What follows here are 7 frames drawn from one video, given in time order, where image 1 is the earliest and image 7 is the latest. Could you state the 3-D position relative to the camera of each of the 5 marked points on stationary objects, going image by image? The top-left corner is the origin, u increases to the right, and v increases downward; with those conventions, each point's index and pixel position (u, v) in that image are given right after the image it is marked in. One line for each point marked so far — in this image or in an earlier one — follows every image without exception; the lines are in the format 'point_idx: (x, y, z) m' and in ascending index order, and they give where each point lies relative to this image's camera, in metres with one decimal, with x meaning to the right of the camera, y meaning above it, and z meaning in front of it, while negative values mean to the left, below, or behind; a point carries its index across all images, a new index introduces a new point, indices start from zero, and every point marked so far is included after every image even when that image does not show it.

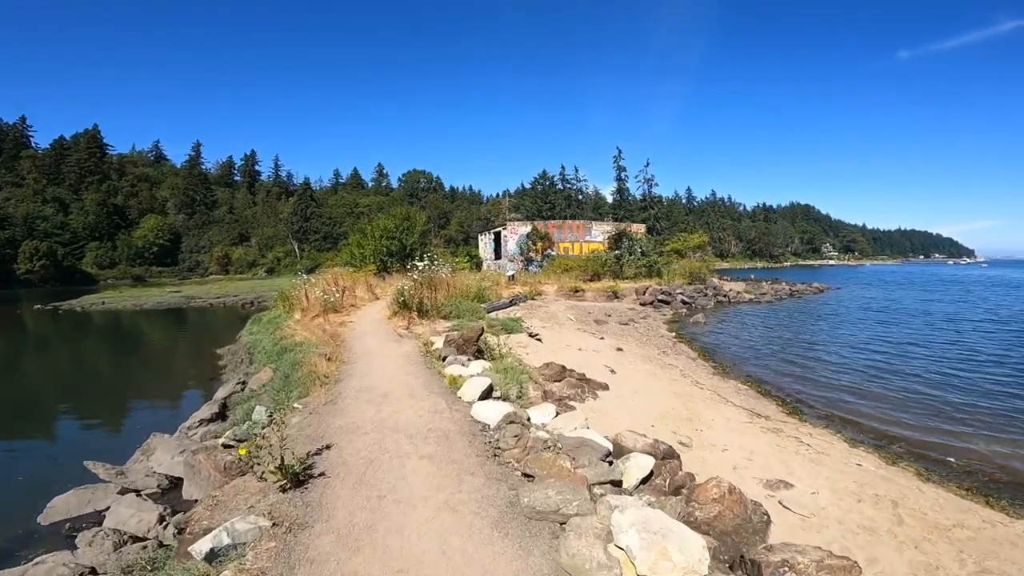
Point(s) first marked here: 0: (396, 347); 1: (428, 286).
0: (-2.4, -1.3, +12.0) m
1: (-2.8, 0.0, +17.6) m
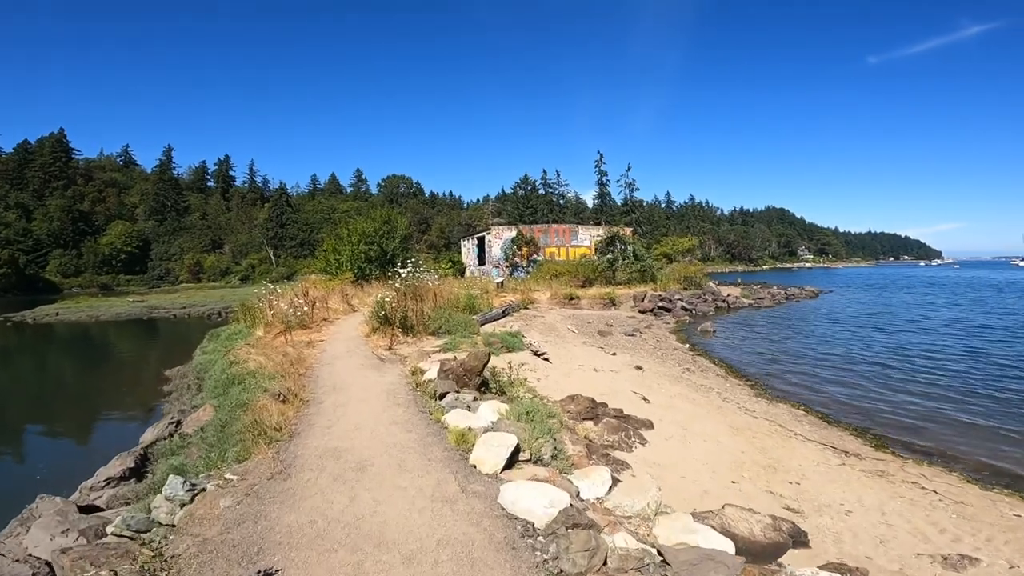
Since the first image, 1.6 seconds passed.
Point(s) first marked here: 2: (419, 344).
0: (-2.2, -1.6, +9.5) m
1: (-2.8, -0.3, +15.0) m
2: (-2.2, -1.4, +13.5) m
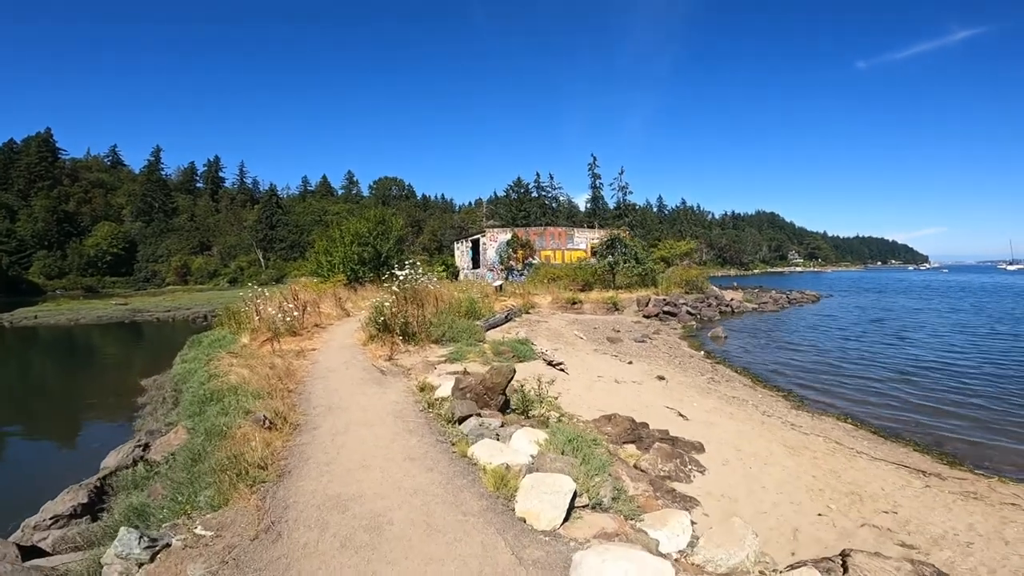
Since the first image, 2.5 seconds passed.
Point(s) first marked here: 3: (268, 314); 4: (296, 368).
0: (-1.9, -1.6, +8.2) m
1: (-2.5, -0.3, +13.8) m
2: (-1.9, -1.5, +12.2) m
3: (-6.3, -0.7, +13.9) m
4: (-4.0, -1.5, +10.0) m
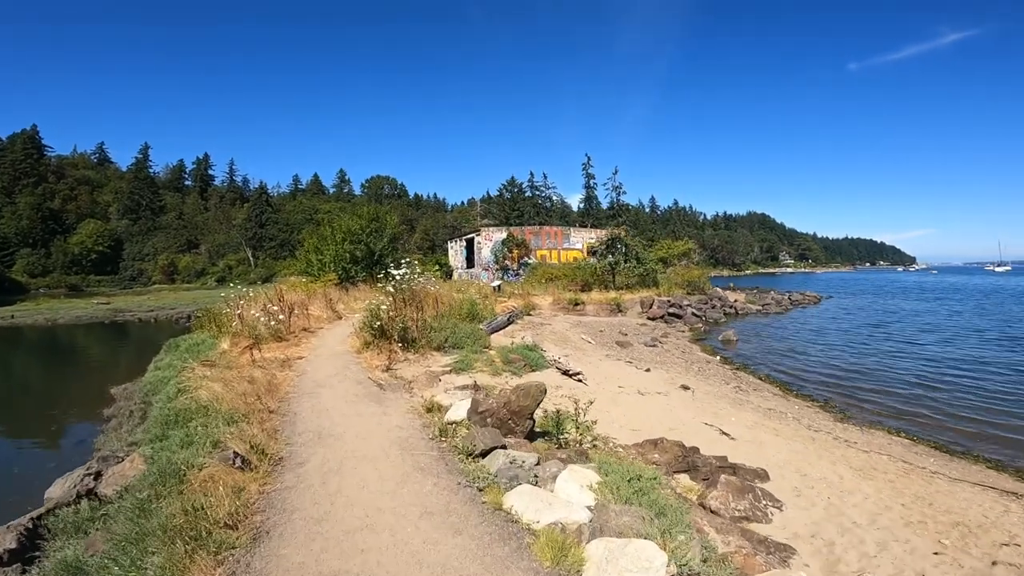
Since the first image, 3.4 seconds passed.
0: (-1.6, -1.6, +6.9) m
1: (-2.3, -0.4, +12.5) m
2: (-1.7, -1.5, +10.9) m
3: (-6.1, -0.7, +12.5) m
4: (-3.7, -1.5, +8.6) m
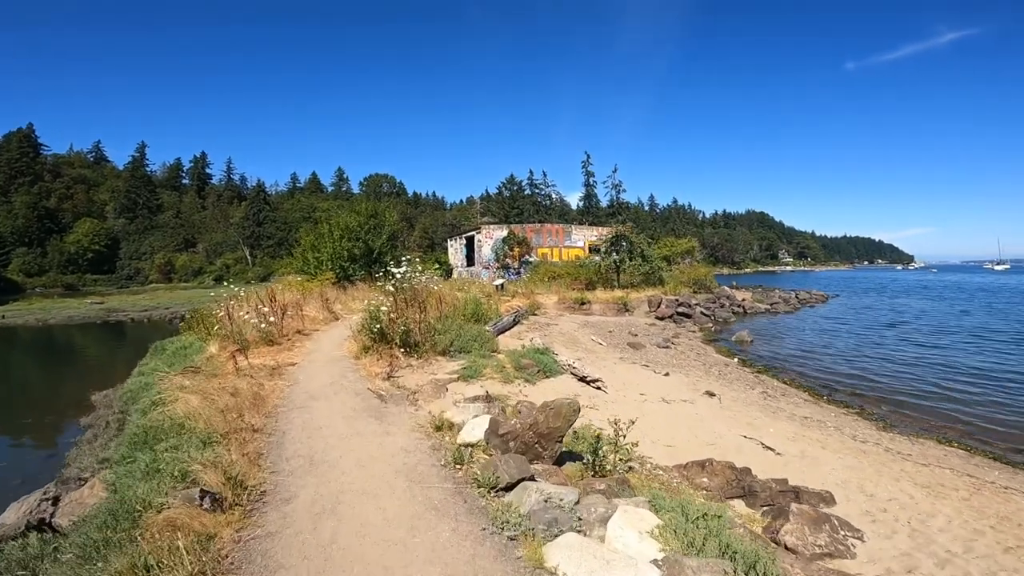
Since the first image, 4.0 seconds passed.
0: (-1.3, -1.6, +6.0) m
1: (-2.1, -0.3, +11.5) m
2: (-1.5, -1.5, +9.9) m
3: (-5.9, -0.7, +11.6) m
4: (-3.5, -1.5, +7.7) m
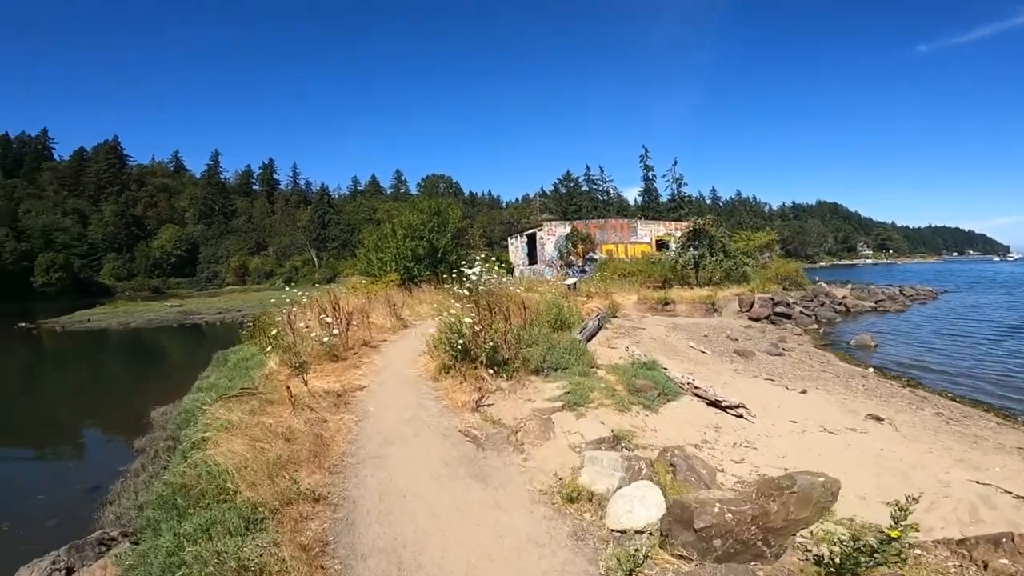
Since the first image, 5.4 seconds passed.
0: (0.0, -1.7, +4.0) m
1: (-0.2, -0.4, +9.6) m
2: (+0.3, -1.6, +8.0) m
3: (-4.0, -0.8, +10.1) m
4: (-2.0, -1.6, +6.0) m
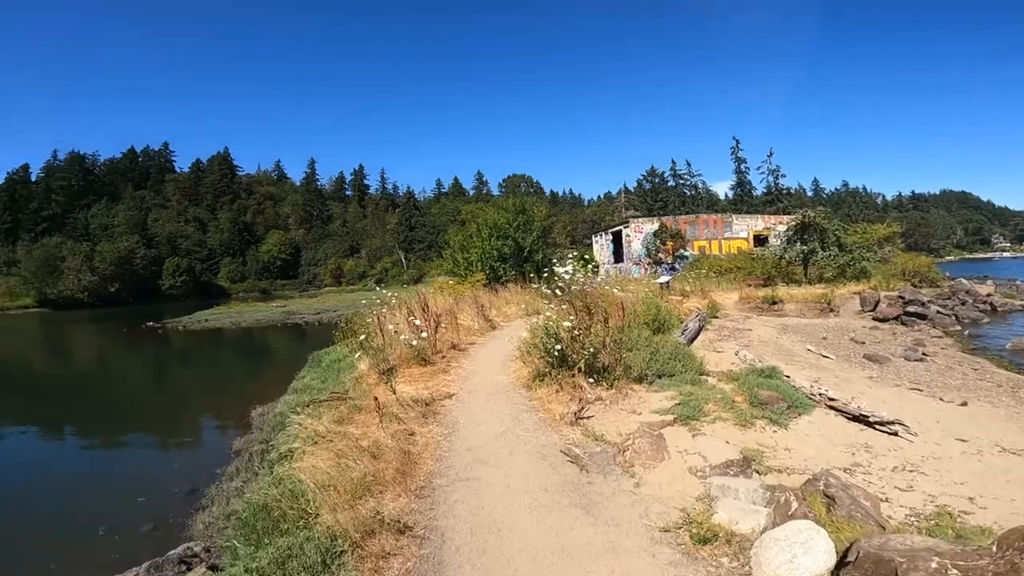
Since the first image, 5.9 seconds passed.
0: (+0.8, -1.7, +3.2) m
1: (+1.4, -0.4, +8.7) m
2: (+1.6, -1.5, +7.0) m
3: (-2.2, -0.8, +9.8) m
4: (-0.9, -1.6, +5.4) m
